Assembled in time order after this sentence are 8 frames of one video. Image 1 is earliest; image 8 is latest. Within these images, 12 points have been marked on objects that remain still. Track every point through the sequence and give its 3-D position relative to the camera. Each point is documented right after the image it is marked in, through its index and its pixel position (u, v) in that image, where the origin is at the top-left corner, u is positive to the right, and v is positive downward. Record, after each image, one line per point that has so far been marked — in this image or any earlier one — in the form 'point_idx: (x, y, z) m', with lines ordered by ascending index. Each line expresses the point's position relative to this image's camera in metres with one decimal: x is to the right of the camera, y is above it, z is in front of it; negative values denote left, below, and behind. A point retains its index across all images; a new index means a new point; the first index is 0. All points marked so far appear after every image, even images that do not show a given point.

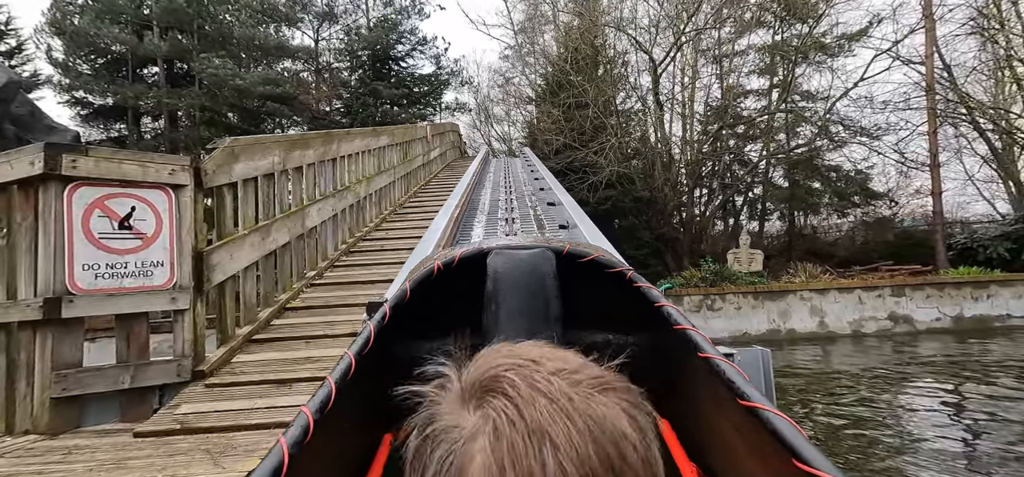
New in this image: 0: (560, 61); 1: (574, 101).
0: (+1.0, +3.8, +9.9) m
1: (+1.3, +2.8, +9.6) m
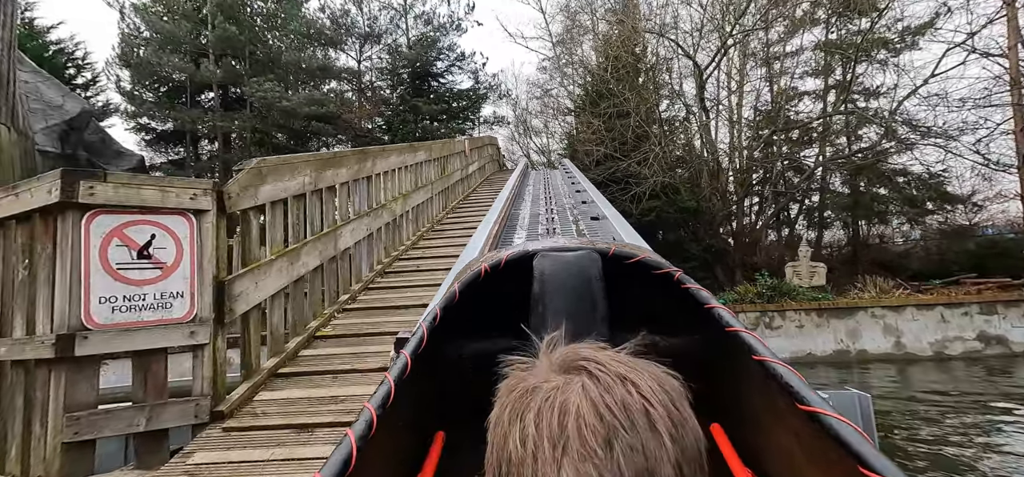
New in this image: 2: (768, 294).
0: (+1.8, +3.5, +9.7) m
1: (+2.1, +2.6, +9.3) m
2: (+3.7, -0.8, +6.7) m
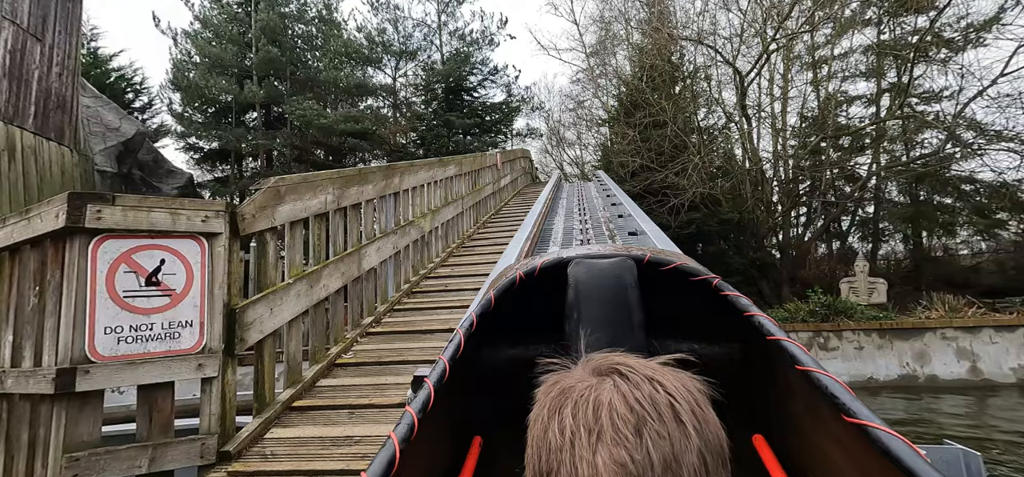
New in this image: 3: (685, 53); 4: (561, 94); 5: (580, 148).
0: (+2.5, +3.2, +9.5) m
1: (+2.7, +2.3, +9.1) m
2: (+4.2, -1.0, +6.3) m
3: (+3.3, +3.5, +8.9) m
4: (+1.5, +4.4, +14.1) m
5: (+2.1, +2.8, +14.1) m
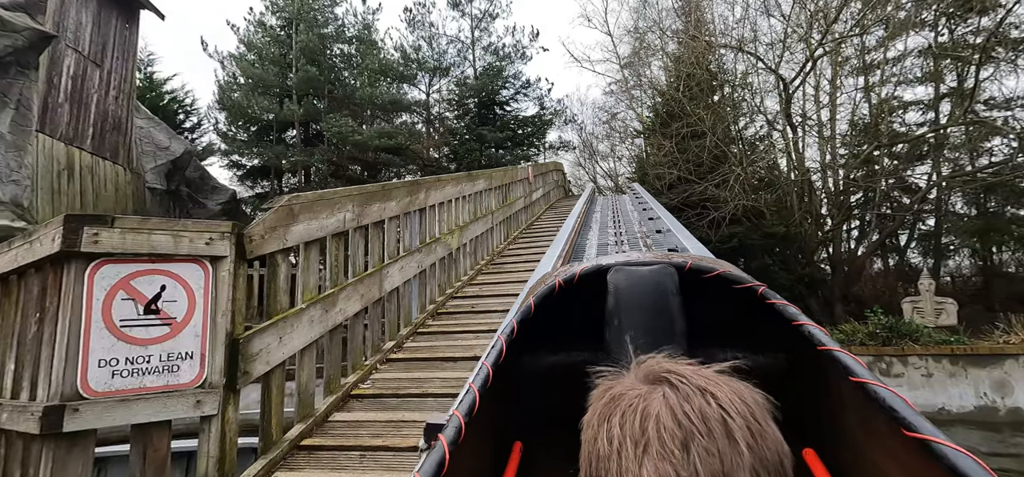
0: (+3.2, +2.9, +9.2) m
1: (+3.3, +2.0, +8.8) m
2: (+4.6, -1.2, +5.8) m
3: (+3.9, +3.3, +8.6) m
4: (+2.5, +4.0, +13.9) m
5: (+3.1, +2.3, +13.9) m
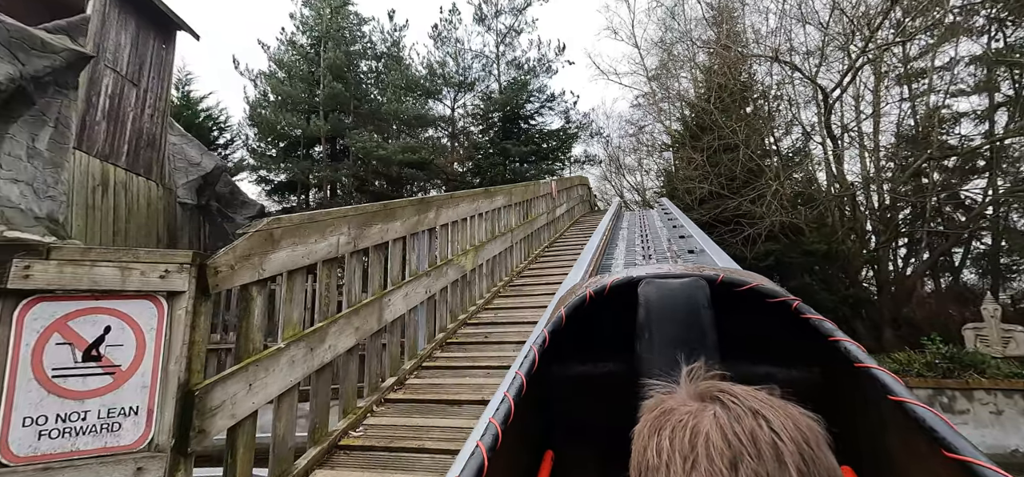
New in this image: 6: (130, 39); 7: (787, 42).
0: (+3.6, +2.6, +8.9) m
1: (+3.8, +1.7, +8.5) m
2: (+4.8, -1.4, +5.3) m
3: (+4.3, +2.9, +8.3) m
4: (+3.2, +3.5, +13.7) m
5: (+3.8, +1.9, +13.6) m
6: (-5.8, +3.1, +7.1) m
7: (+4.8, +3.5, +8.2) m
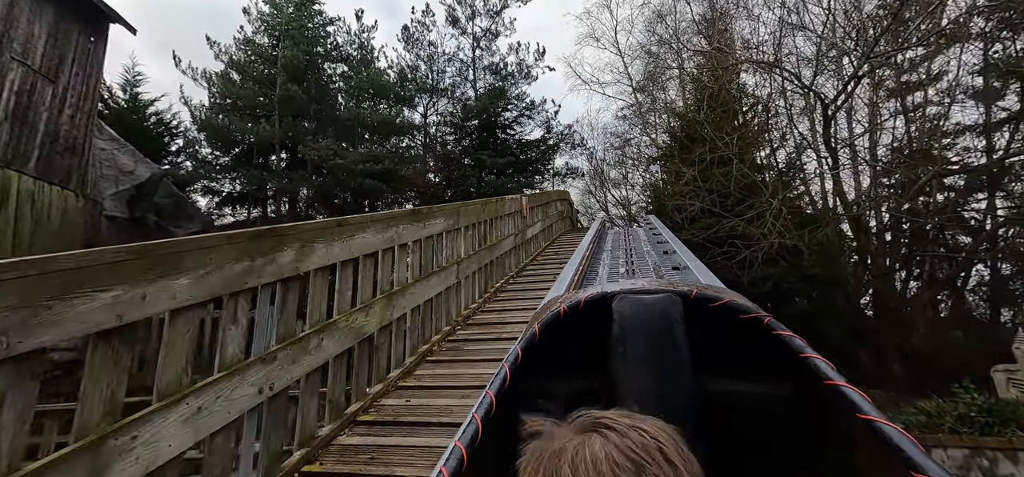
0: (+3.2, +2.3, +8.3) m
1: (+3.3, +1.4, +7.8) m
2: (+4.5, -1.7, +4.6) m
3: (+3.9, +2.6, +7.7) m
4: (+2.6, +3.0, +13.1) m
5: (+3.2, +1.4, +12.9) m
6: (-6.2, +2.8, +6.2) m
7: (+4.4, +3.1, +7.6) m
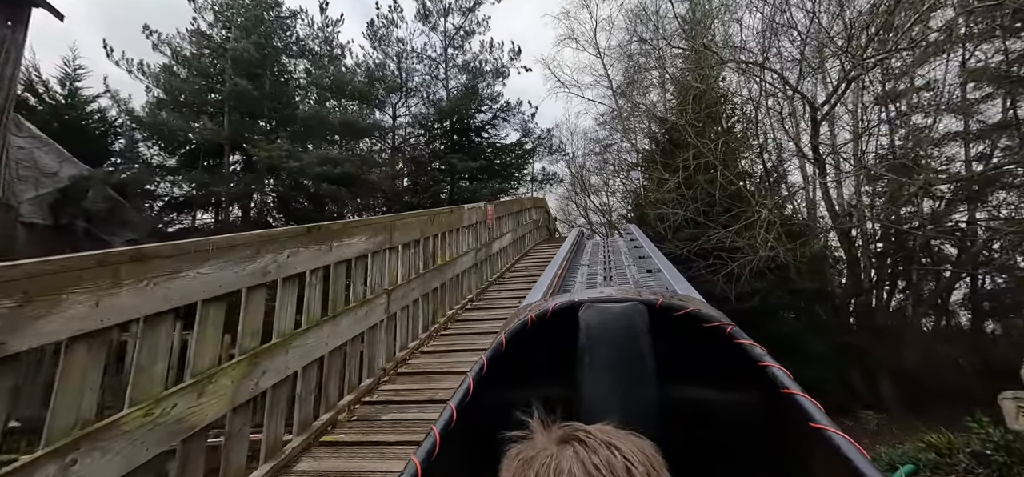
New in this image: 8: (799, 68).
0: (+2.7, +2.1, +7.9) m
1: (+2.9, +1.2, +7.4) m
2: (+4.1, -1.8, +4.2) m
3: (+3.5, +2.4, +7.3) m
4: (+2.0, +2.8, +12.6) m
5: (+2.6, +1.2, +12.5) m
6: (-6.6, +2.7, +5.4) m
7: (+4.0, +2.9, +7.3) m
8: (+4.4, +2.6, +7.1) m
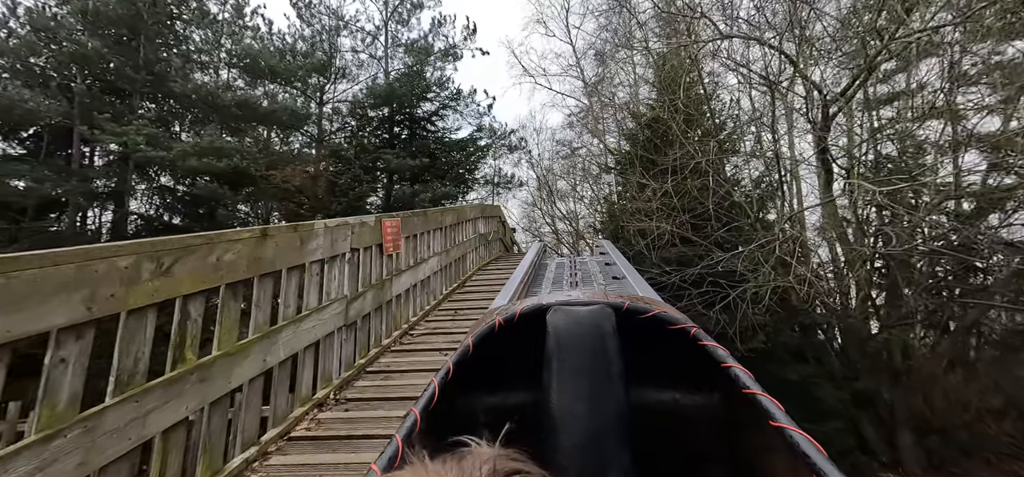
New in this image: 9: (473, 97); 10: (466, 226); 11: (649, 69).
0: (+2.0, +1.8, +6.6) m
1: (+2.2, +0.9, +6.1) m
2: (+3.6, -2.1, +3.0) m
3: (+2.8, +2.2, +6.0) m
4: (+0.9, +2.5, +11.3) m
5: (+1.5, +0.9, +11.1) m
6: (-7.1, +2.6, +3.5) m
7: (+3.3, +2.7, +6.1) m
8: (+3.7, +2.3, +5.9) m
9: (-0.7, +2.7, +9.3) m
10: (-0.5, +0.2, +5.8) m
11: (+2.1, +2.4, +6.8) m
